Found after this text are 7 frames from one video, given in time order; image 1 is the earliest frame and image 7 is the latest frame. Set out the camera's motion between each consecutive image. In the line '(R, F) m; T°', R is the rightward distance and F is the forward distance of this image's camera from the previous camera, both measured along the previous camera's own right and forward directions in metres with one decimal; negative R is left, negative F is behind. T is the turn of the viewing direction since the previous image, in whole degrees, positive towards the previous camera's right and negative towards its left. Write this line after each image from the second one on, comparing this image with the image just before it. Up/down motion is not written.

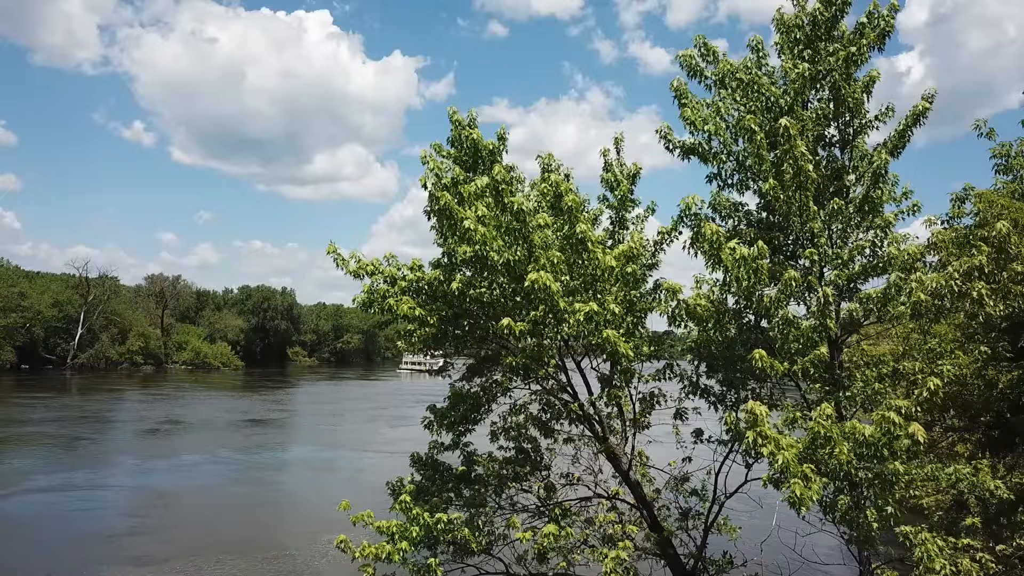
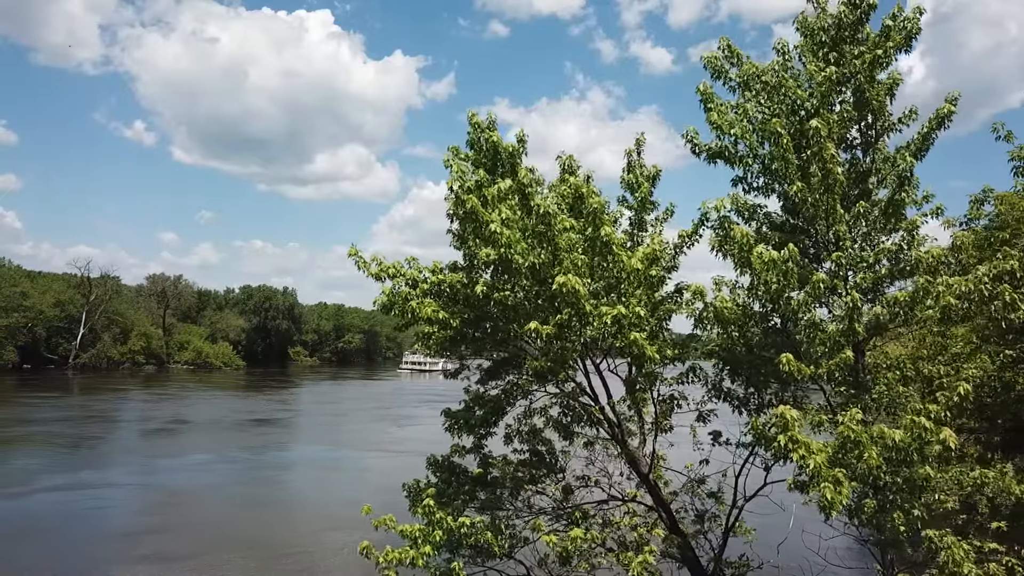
(-0.3, 0.0) m; 0°
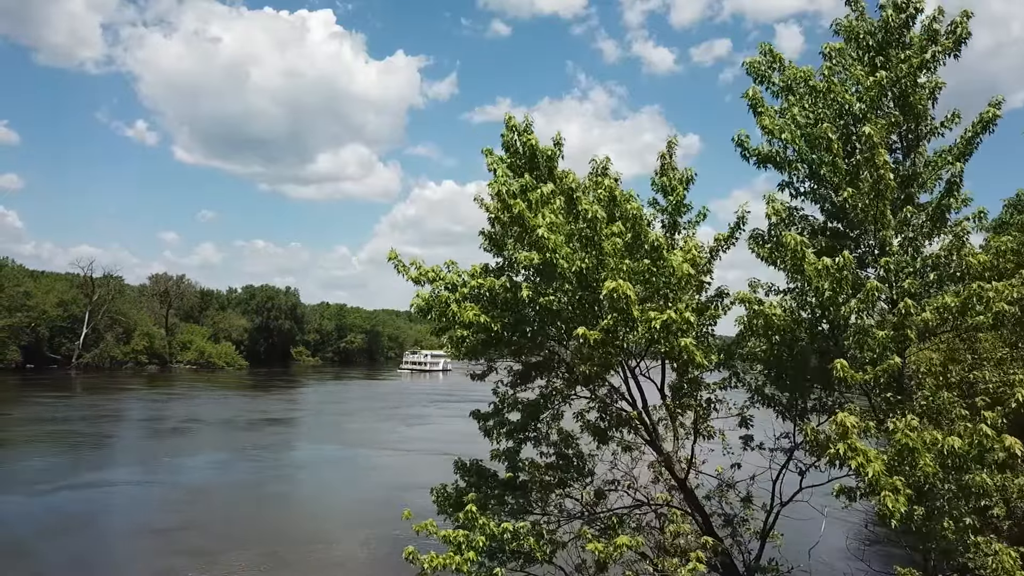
(-0.5, 0.0) m; 0°
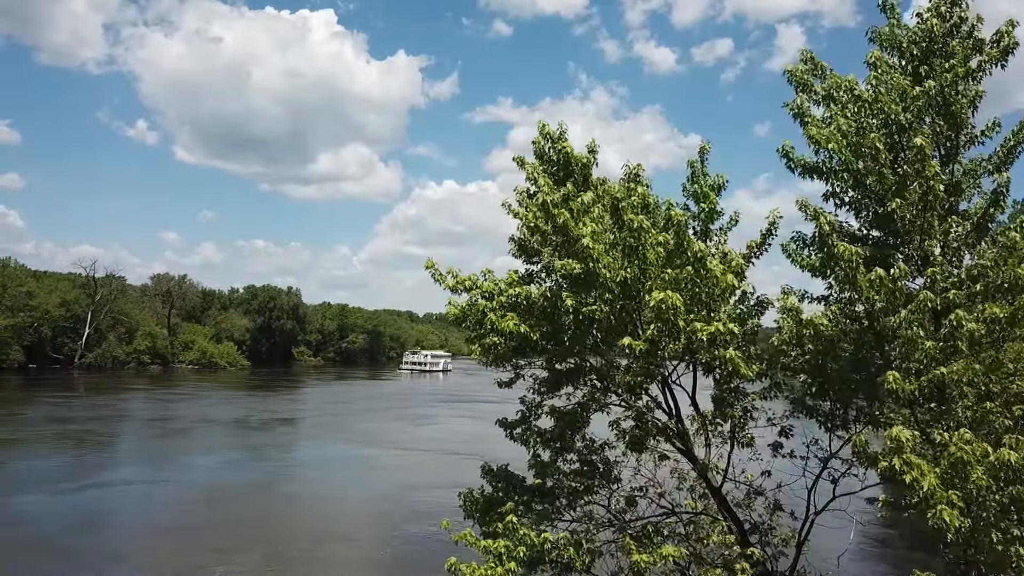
(-0.5, 0.0) m; 0°
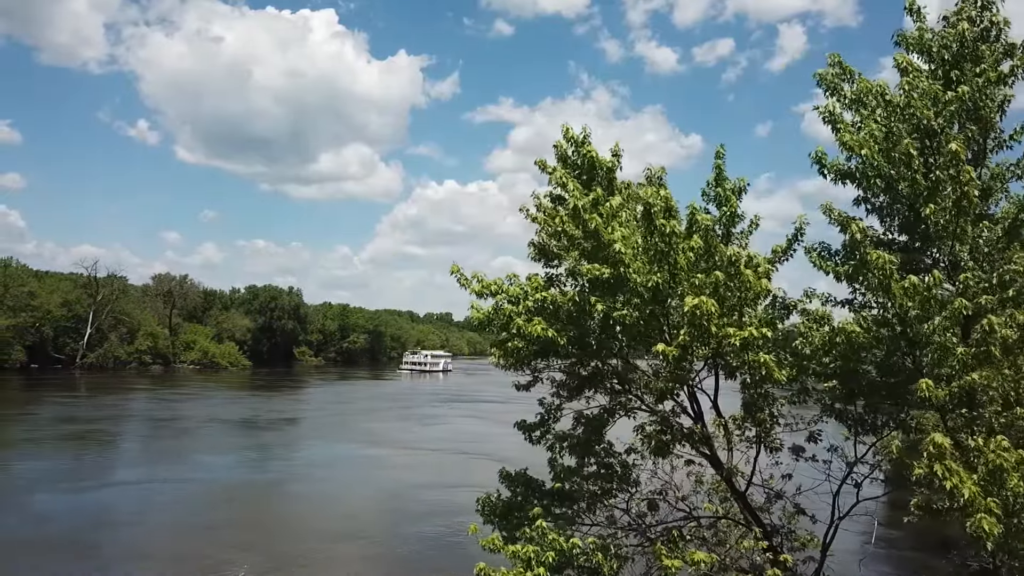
(-0.3, 0.0) m; 0°
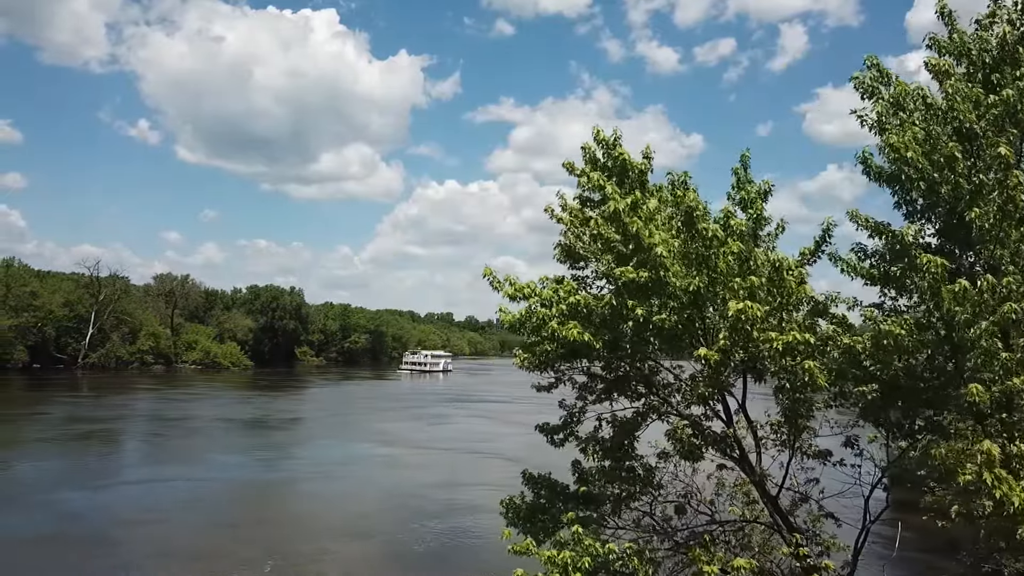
(-0.4, +0.1) m; 0°
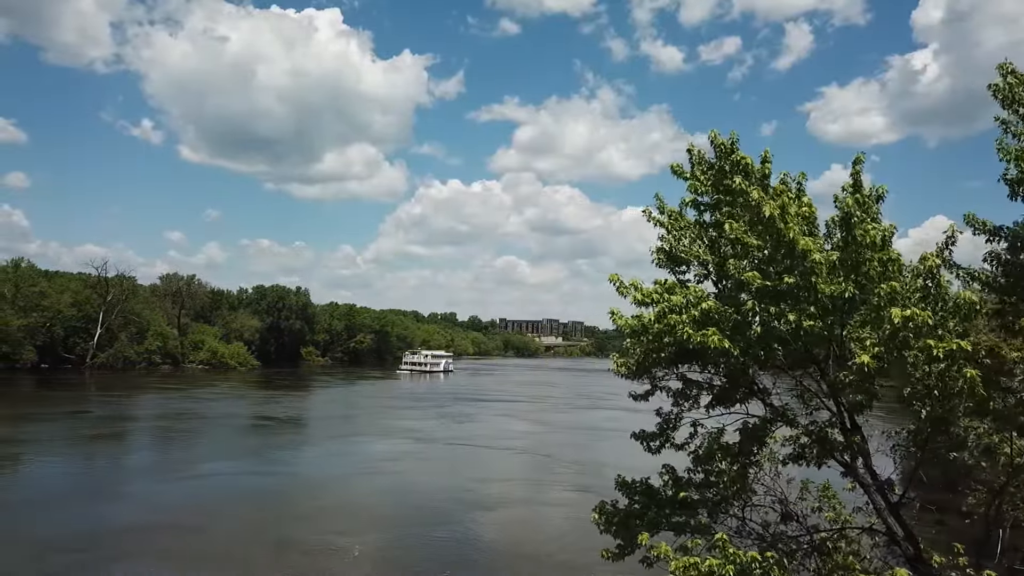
(-1.5, +0.1) m; 0°
